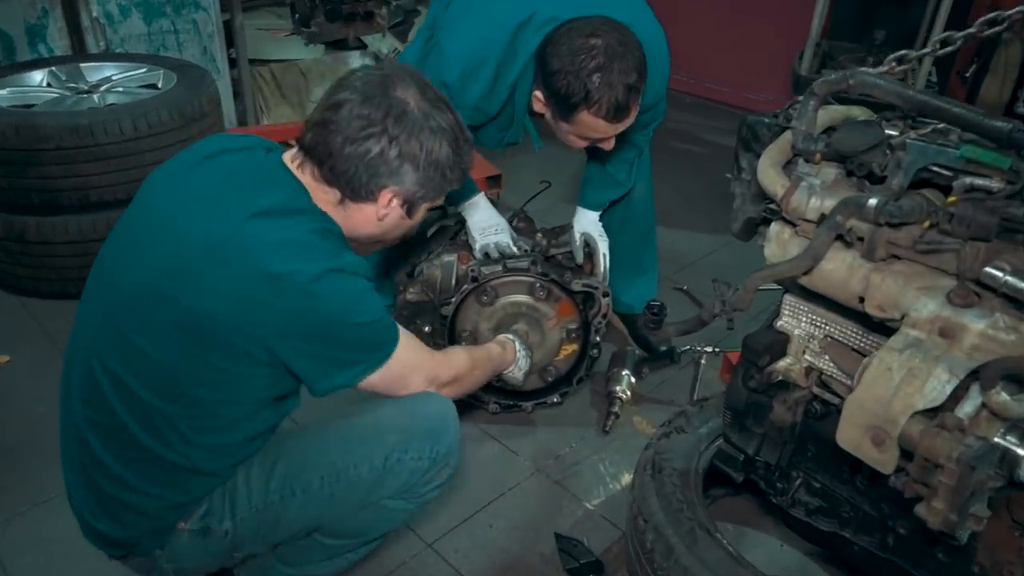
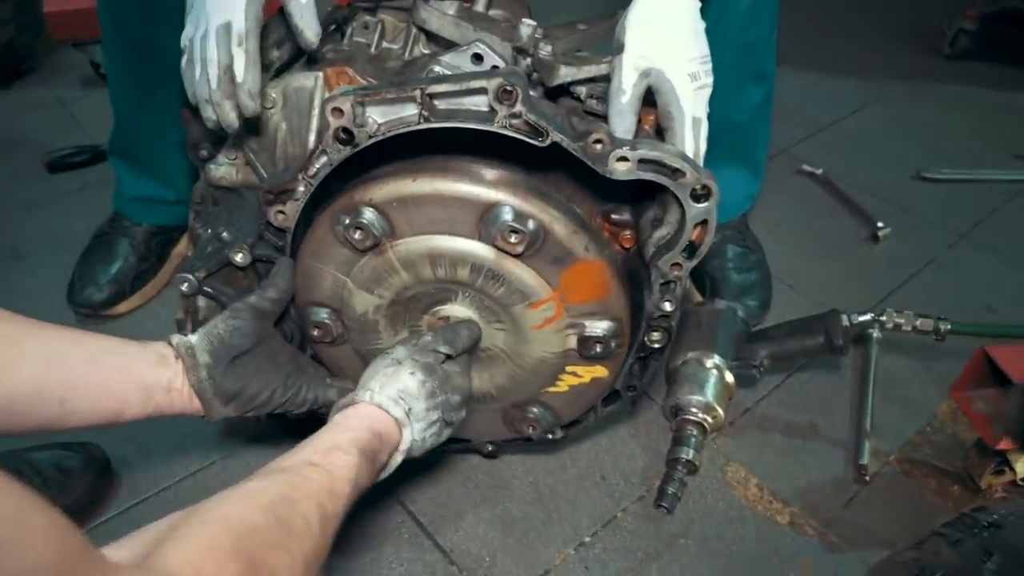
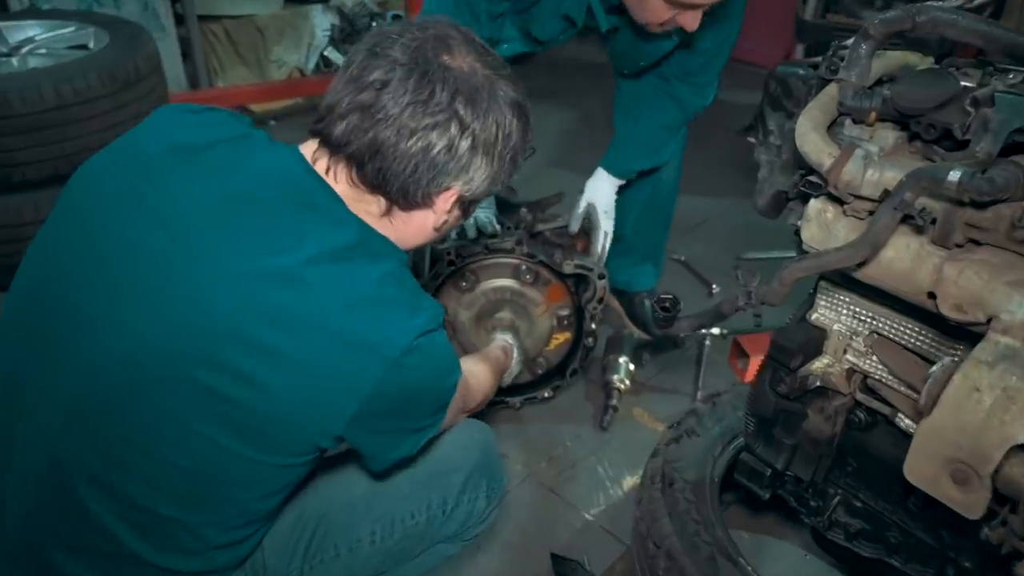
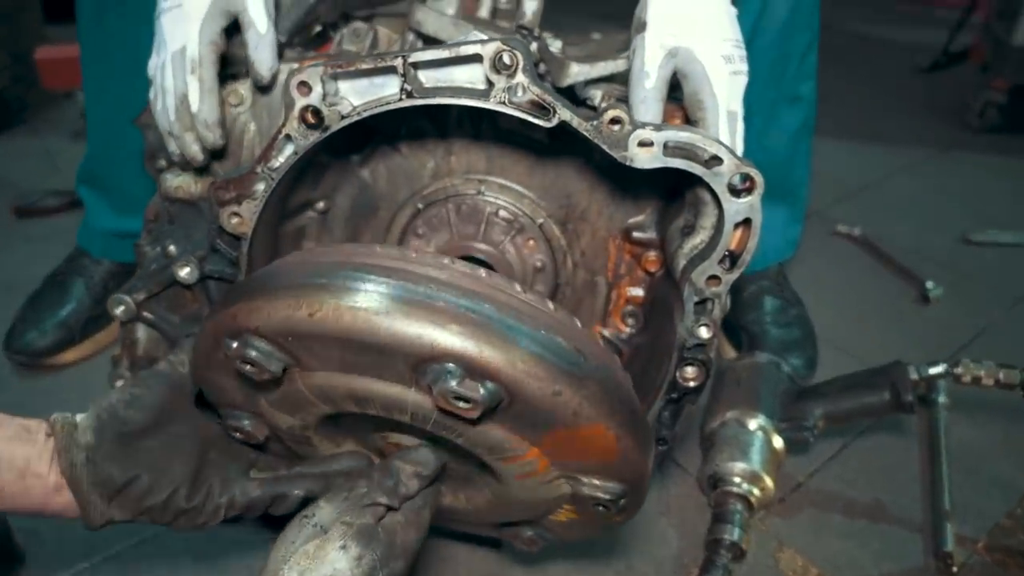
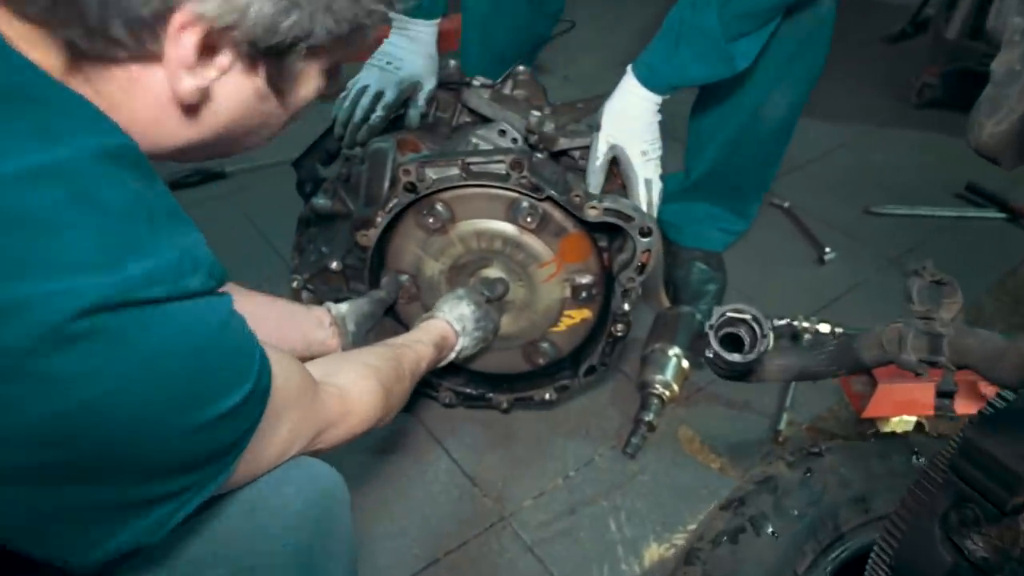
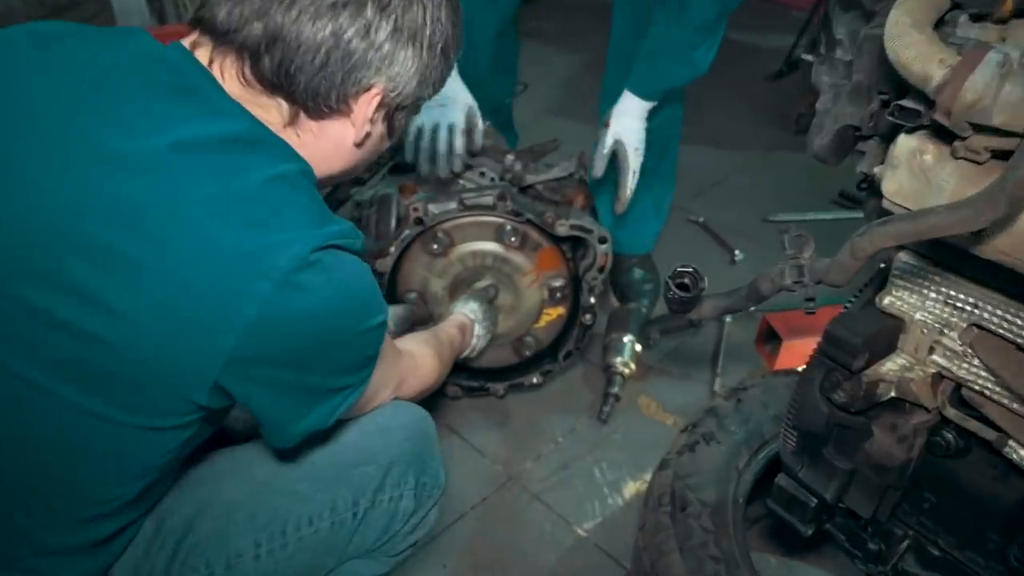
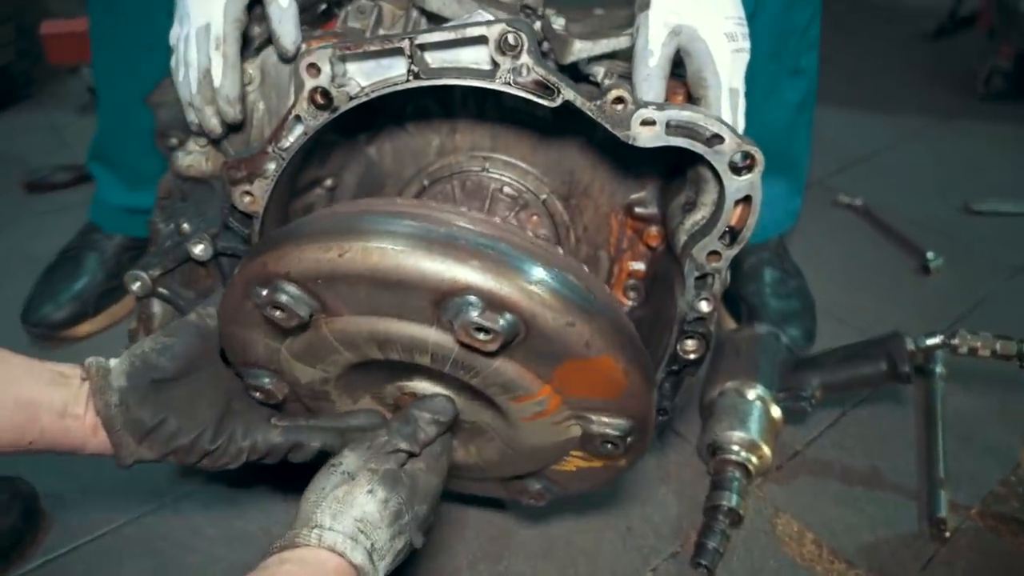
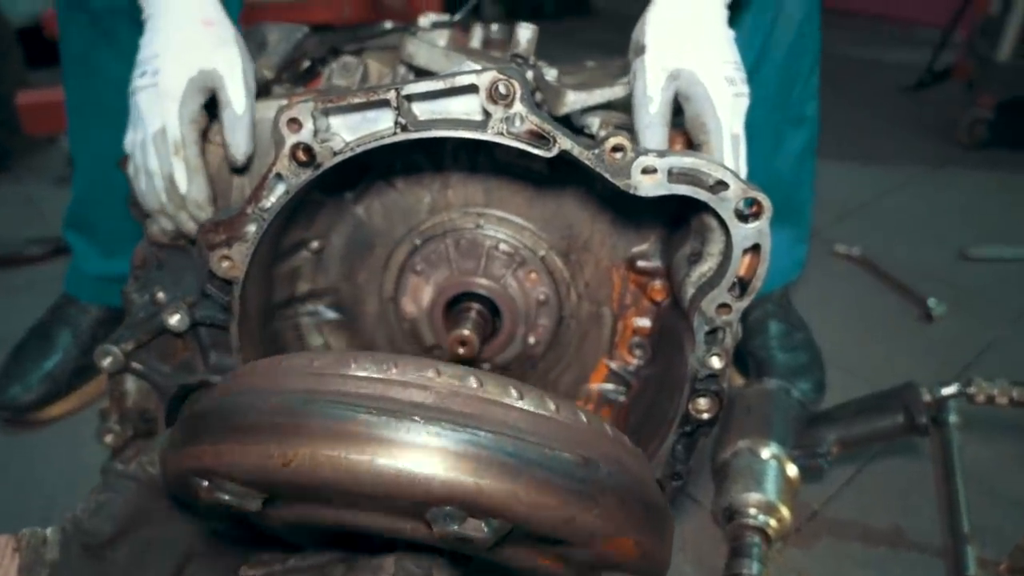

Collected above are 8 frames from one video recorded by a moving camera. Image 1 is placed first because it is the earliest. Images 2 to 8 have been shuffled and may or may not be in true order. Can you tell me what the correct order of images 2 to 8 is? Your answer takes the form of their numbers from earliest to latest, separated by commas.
3, 6, 5, 2, 7, 4, 8
